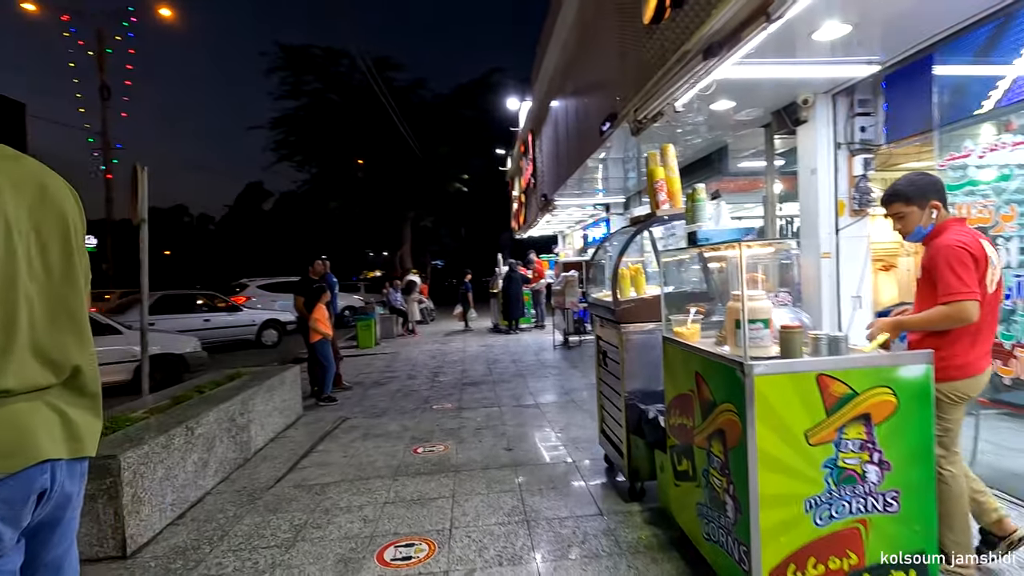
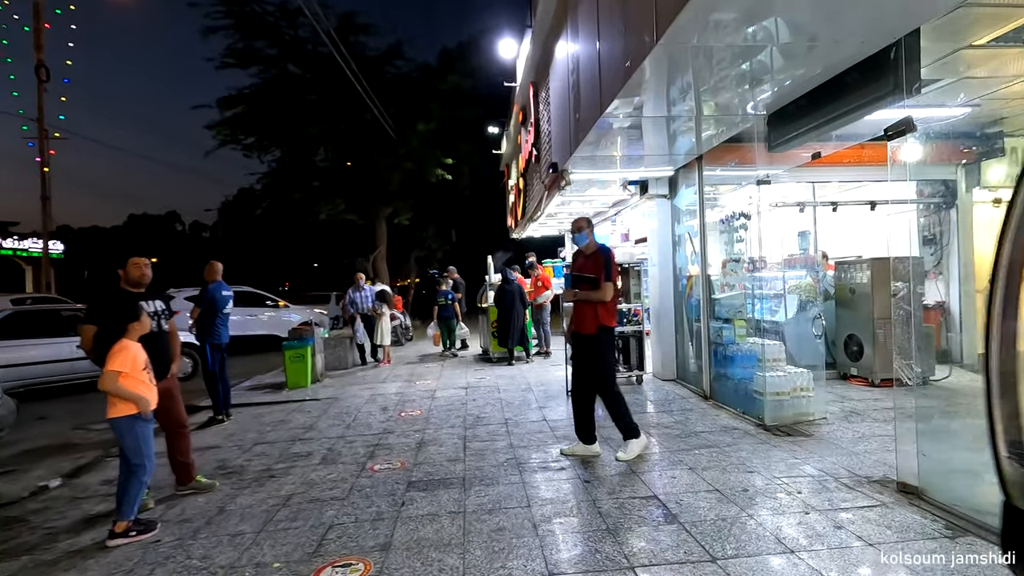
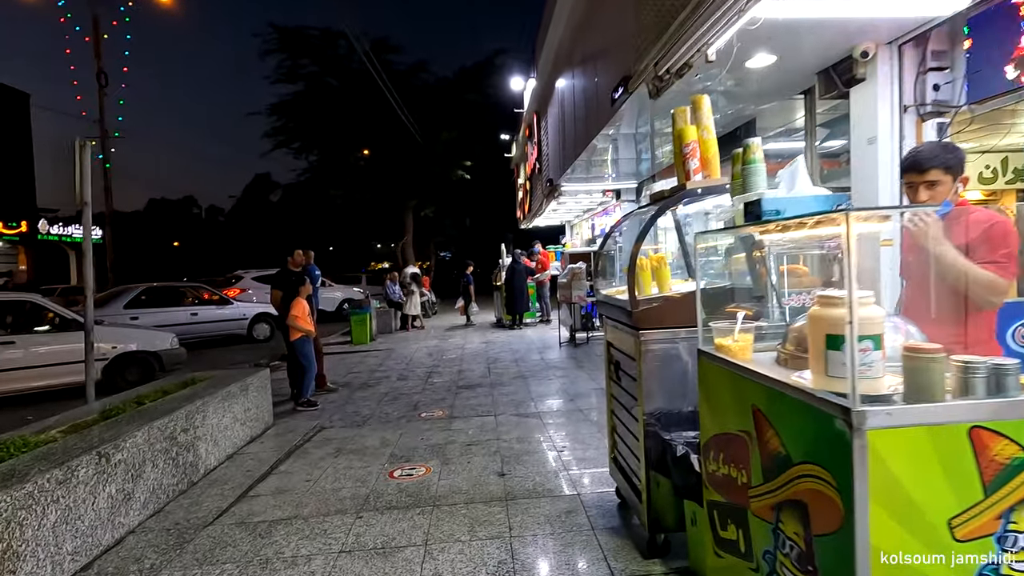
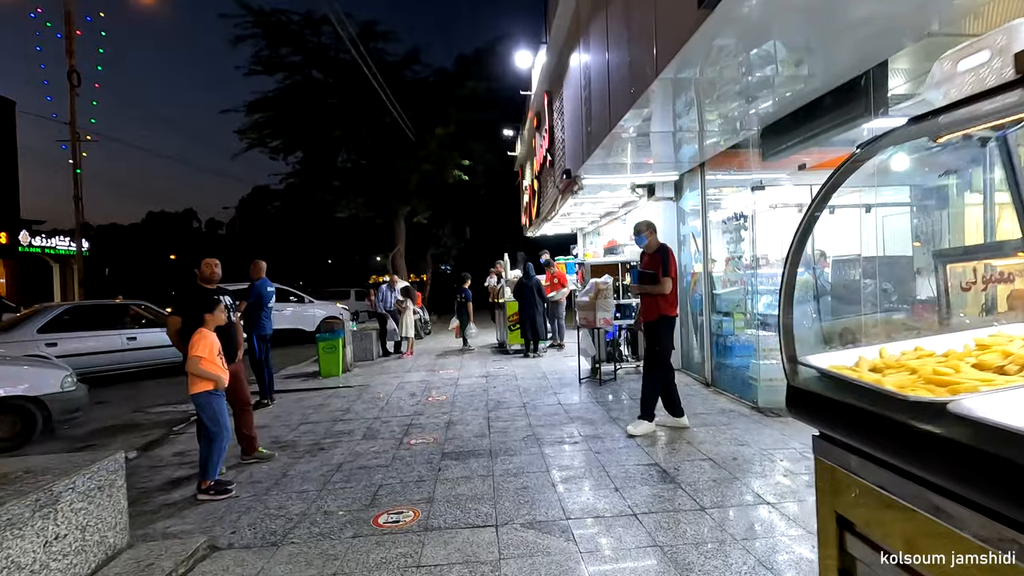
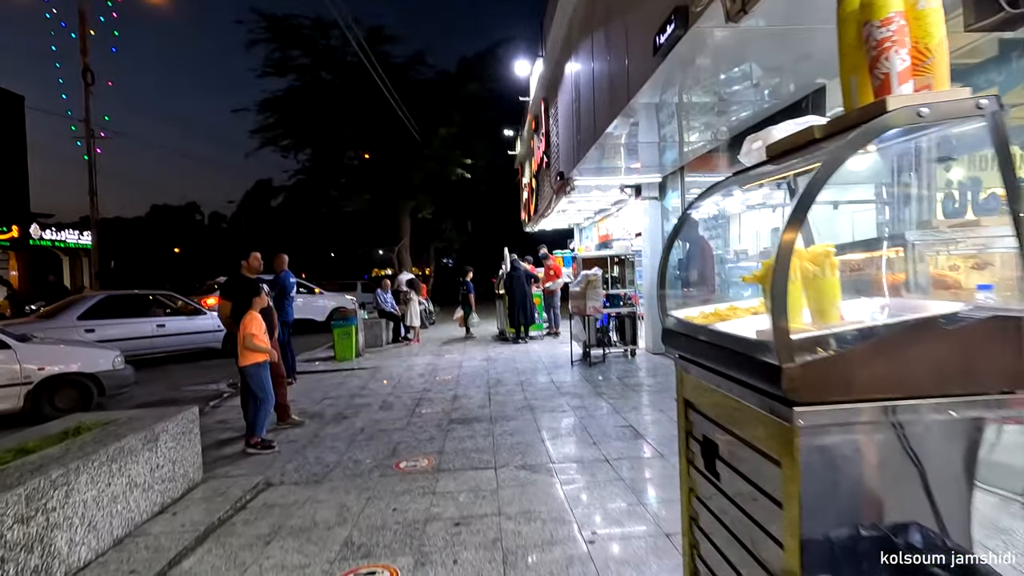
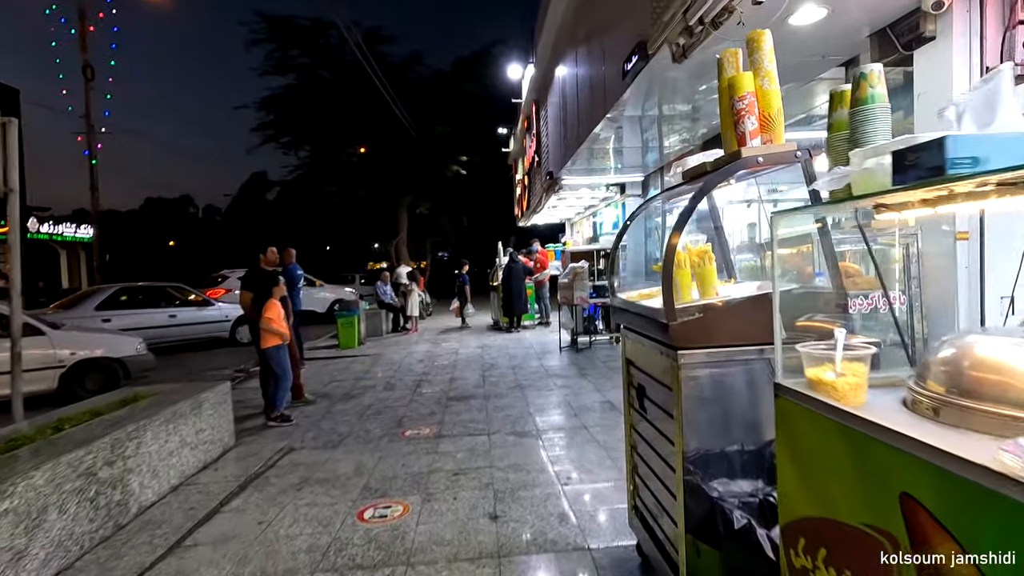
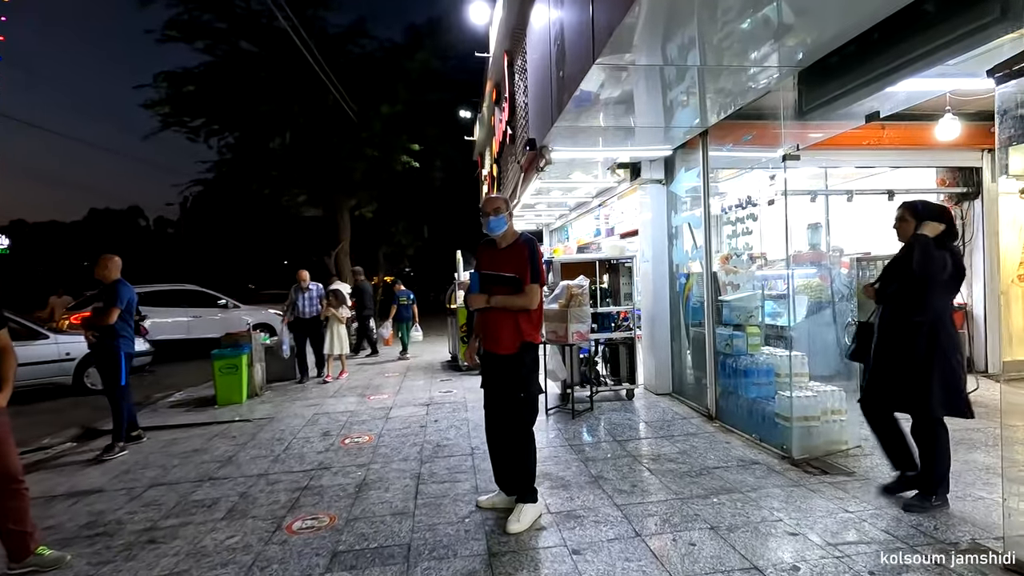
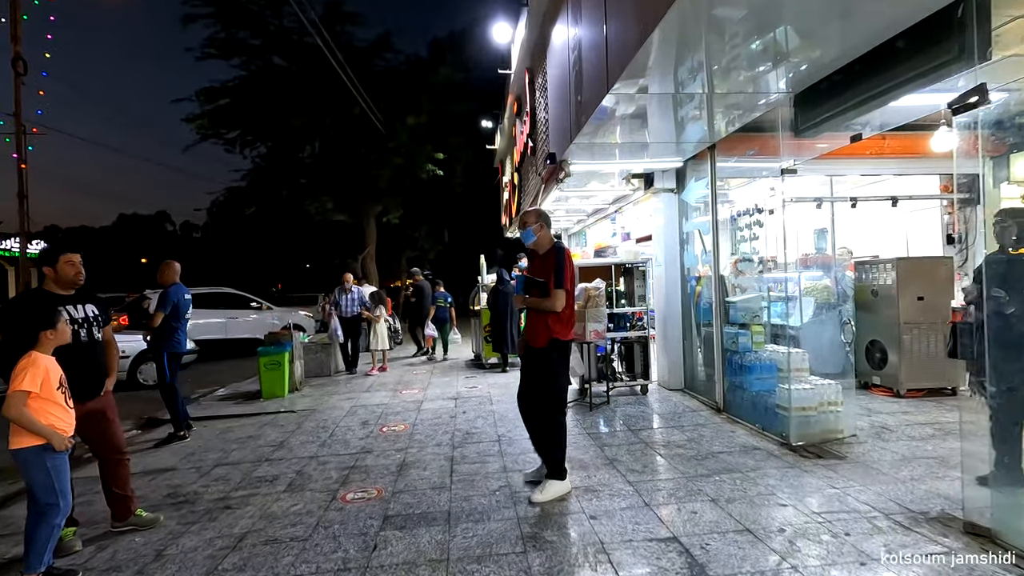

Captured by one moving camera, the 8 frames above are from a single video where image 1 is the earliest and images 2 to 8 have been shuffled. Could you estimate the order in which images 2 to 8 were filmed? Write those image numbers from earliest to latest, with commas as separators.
3, 6, 5, 4, 2, 8, 7
